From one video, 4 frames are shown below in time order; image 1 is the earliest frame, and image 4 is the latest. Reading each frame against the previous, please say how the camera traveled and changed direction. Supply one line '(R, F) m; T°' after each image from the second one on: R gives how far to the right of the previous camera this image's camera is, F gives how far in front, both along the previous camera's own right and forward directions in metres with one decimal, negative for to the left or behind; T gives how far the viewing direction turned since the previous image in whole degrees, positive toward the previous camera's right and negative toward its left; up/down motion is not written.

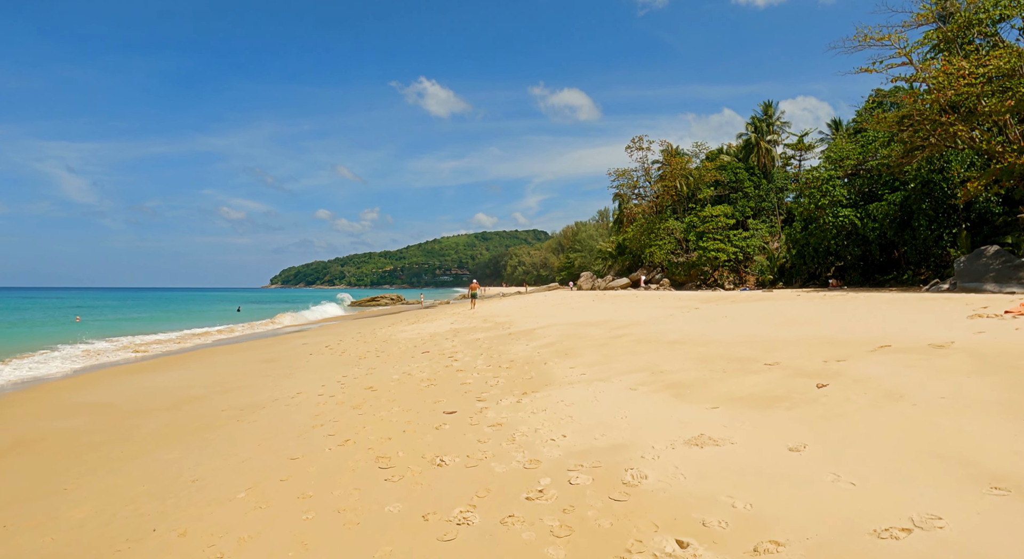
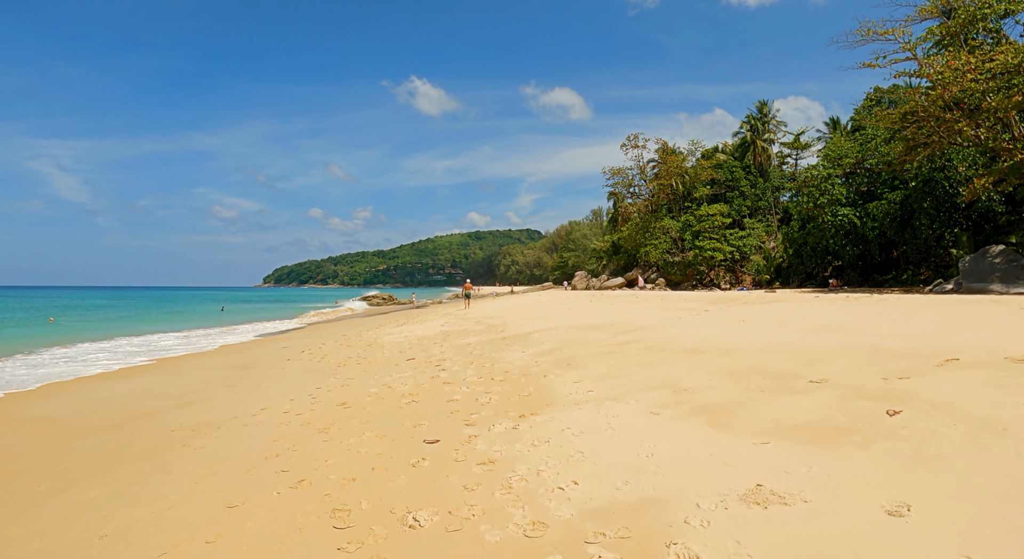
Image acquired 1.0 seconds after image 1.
(0.0, +1.2) m; +1°
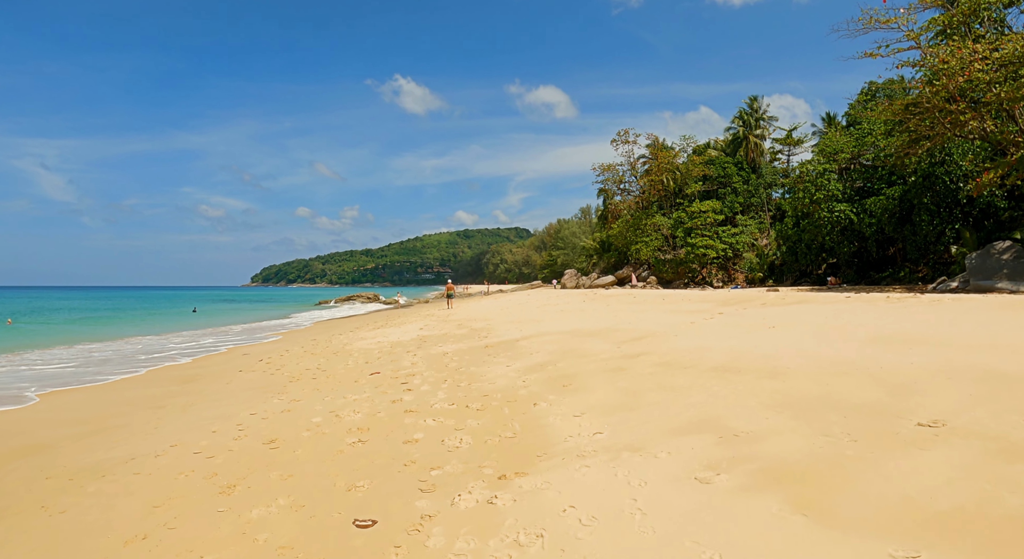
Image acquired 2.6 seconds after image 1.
(+0.1, +1.9) m; +1°
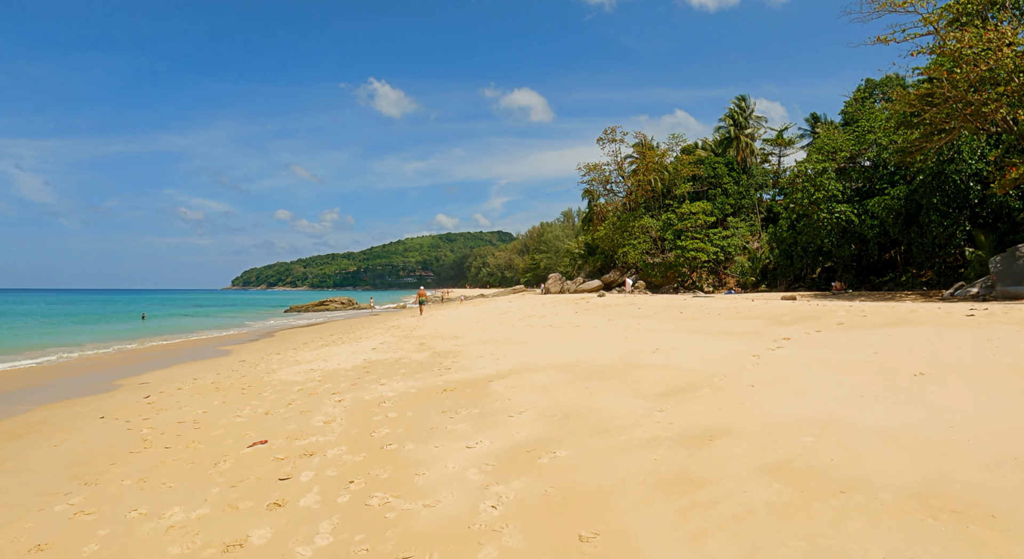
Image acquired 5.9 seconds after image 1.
(+0.2, +3.7) m; +2°
